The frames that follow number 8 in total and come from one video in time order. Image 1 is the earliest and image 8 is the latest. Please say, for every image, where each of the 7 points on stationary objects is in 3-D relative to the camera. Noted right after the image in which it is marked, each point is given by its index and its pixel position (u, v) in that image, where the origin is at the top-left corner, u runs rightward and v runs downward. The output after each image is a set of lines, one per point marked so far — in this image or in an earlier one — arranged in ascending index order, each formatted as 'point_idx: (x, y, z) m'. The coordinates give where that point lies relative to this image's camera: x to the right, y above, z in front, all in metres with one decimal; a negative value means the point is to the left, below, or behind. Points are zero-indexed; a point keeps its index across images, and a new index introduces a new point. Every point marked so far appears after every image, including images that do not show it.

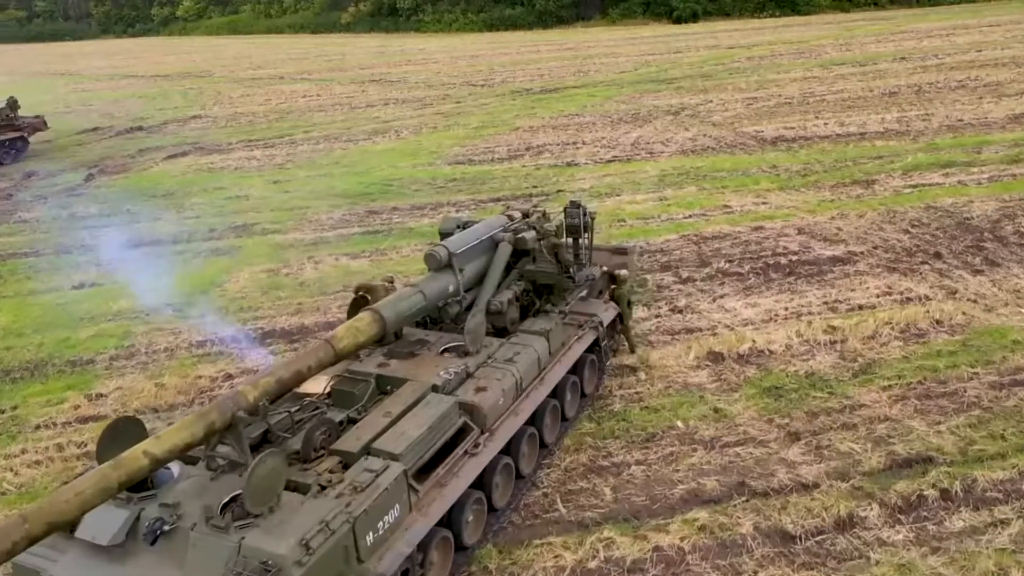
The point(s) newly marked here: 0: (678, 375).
0: (+2.3, -1.2, +11.3) m
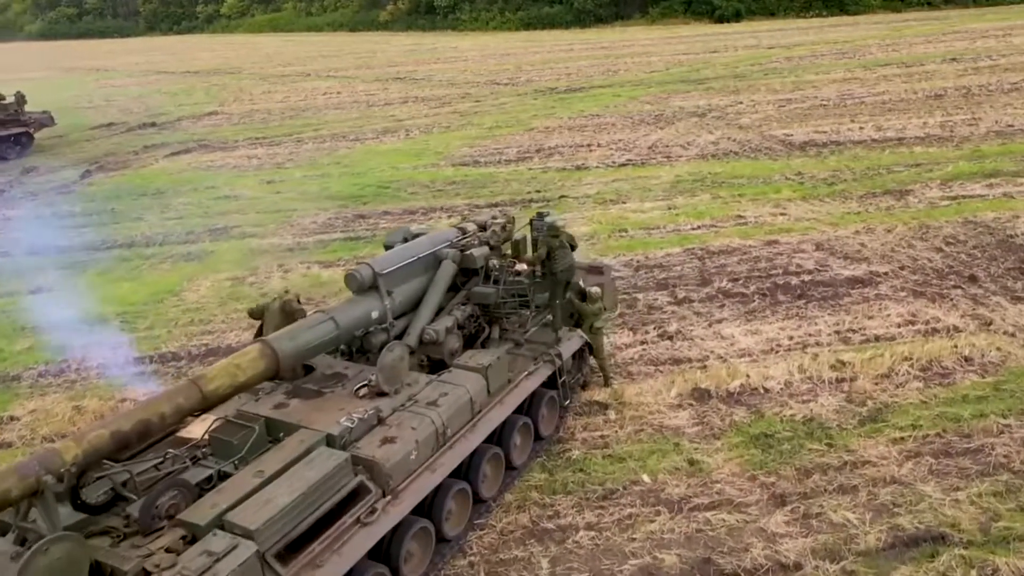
0: (+1.7, -1.5, +9.8) m
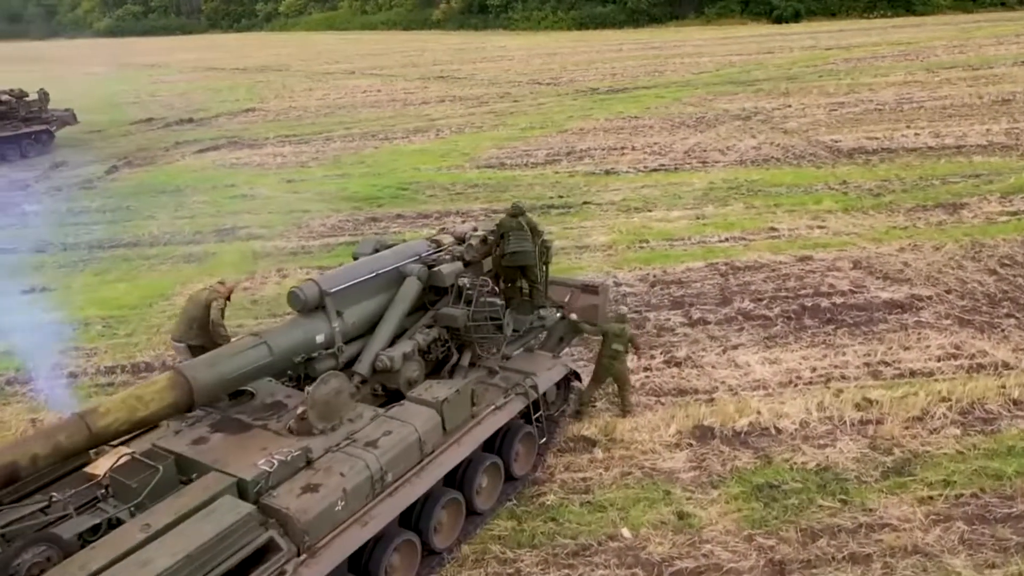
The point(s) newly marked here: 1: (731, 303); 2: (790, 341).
0: (+1.4, -1.8, +8.7) m
1: (+3.4, -0.2, +12.5) m
2: (+3.8, -0.7, +11.2) m
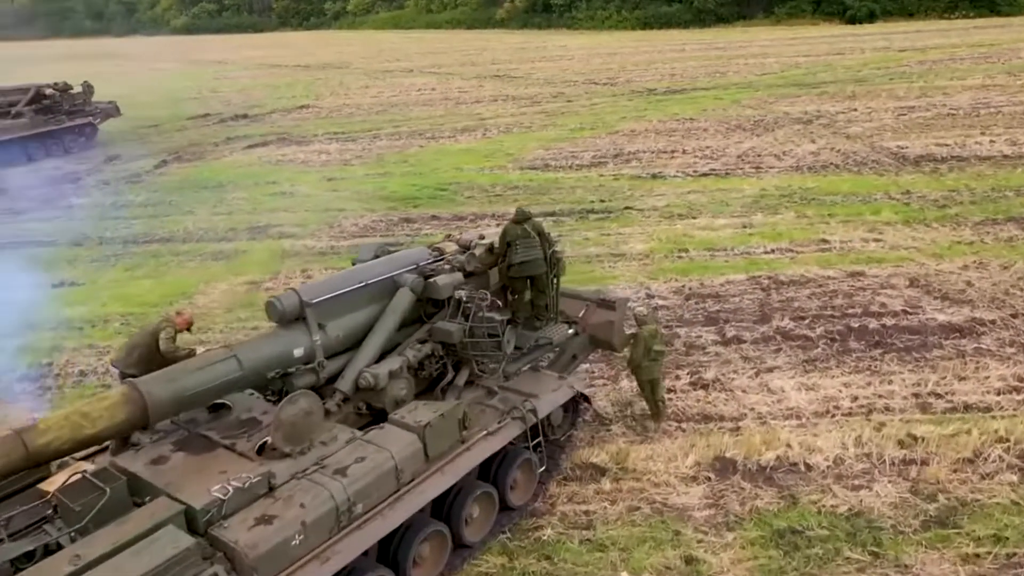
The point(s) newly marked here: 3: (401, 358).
0: (+1.4, -2.0, +8.0) m
1: (+3.7, -0.5, +11.6) m
2: (+4.0, -1.0, +10.3) m
3: (-1.0, -0.6, +7.2) m
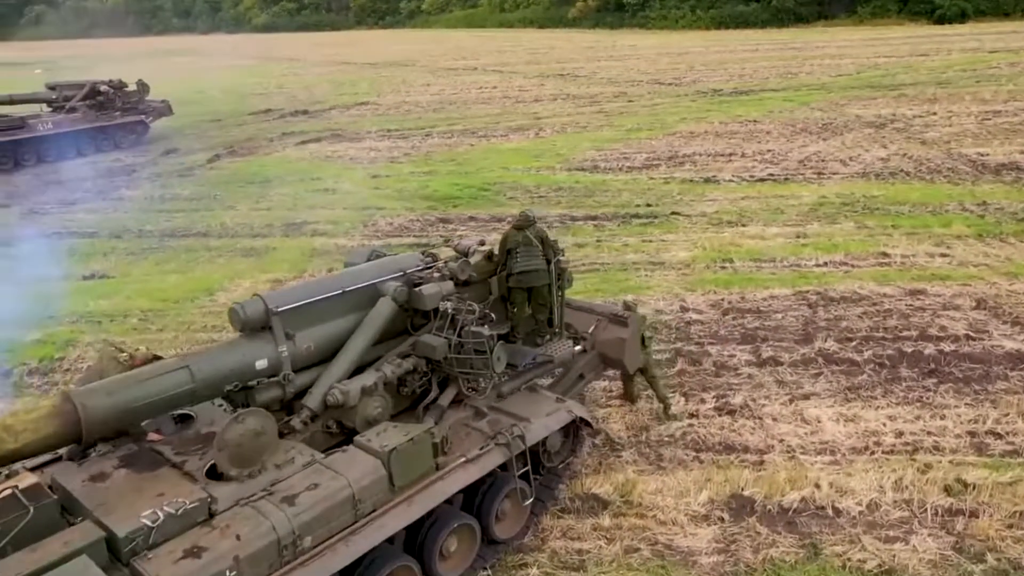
0: (+1.3, -2.1, +7.2) m
1: (+3.9, -0.7, +10.6) m
2: (+4.2, -1.2, +9.3) m
3: (-1.1, -0.7, +6.6) m
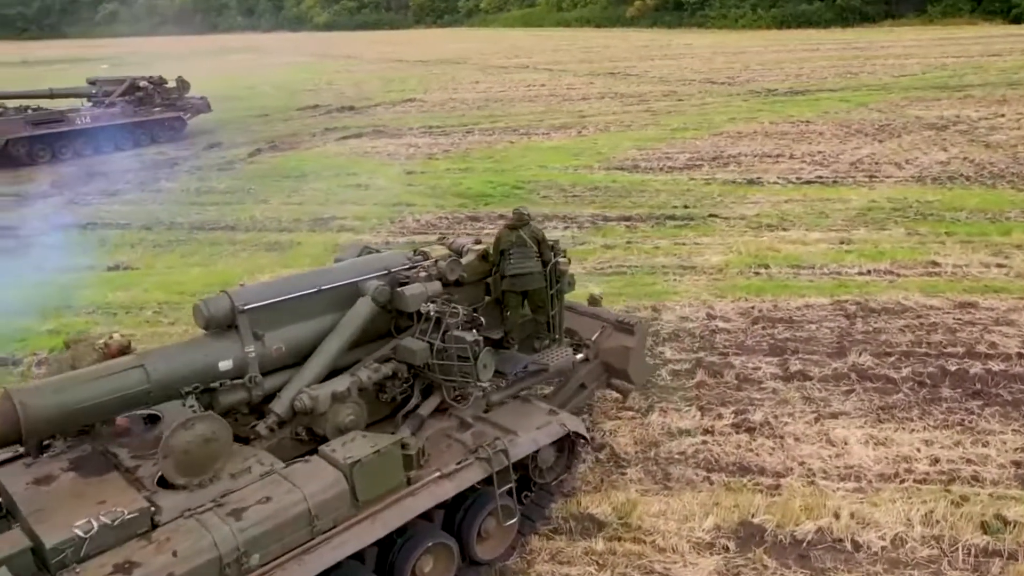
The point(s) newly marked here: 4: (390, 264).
0: (+1.2, -2.2, +6.6) m
1: (+4.0, -0.8, +9.8) m
2: (+4.2, -1.3, +8.5) m
3: (-1.2, -0.7, +6.2) m
4: (-1.0, +0.2, +6.7) m
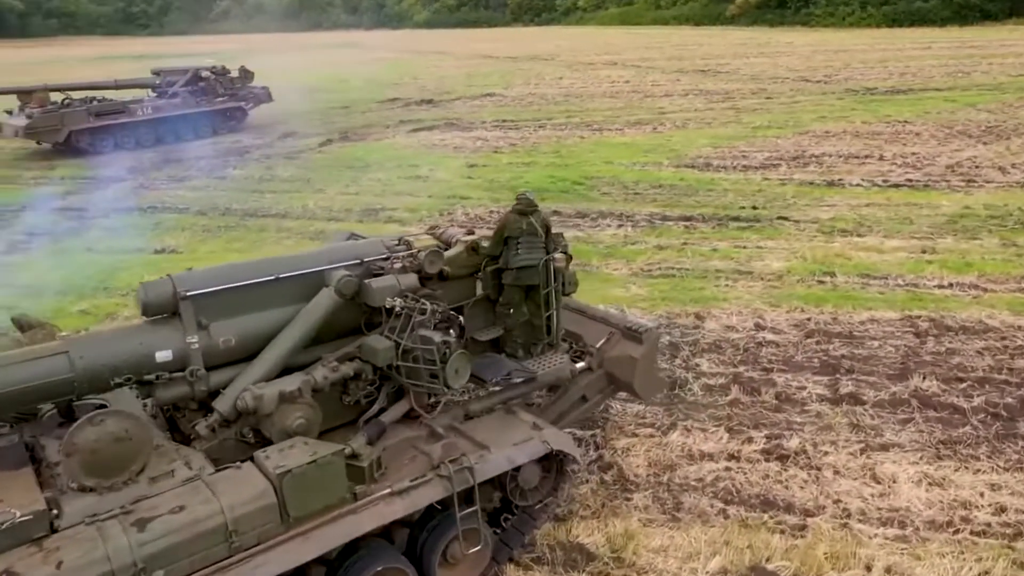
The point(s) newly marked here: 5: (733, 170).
0: (+1.0, -2.2, +5.7) m
1: (+4.2, -1.0, +8.6) m
2: (+4.2, -1.5, +7.3) m
3: (-1.4, -0.6, +5.6) m
4: (-1.1, +0.3, +6.1) m
5: (+5.1, +2.8, +18.9) m
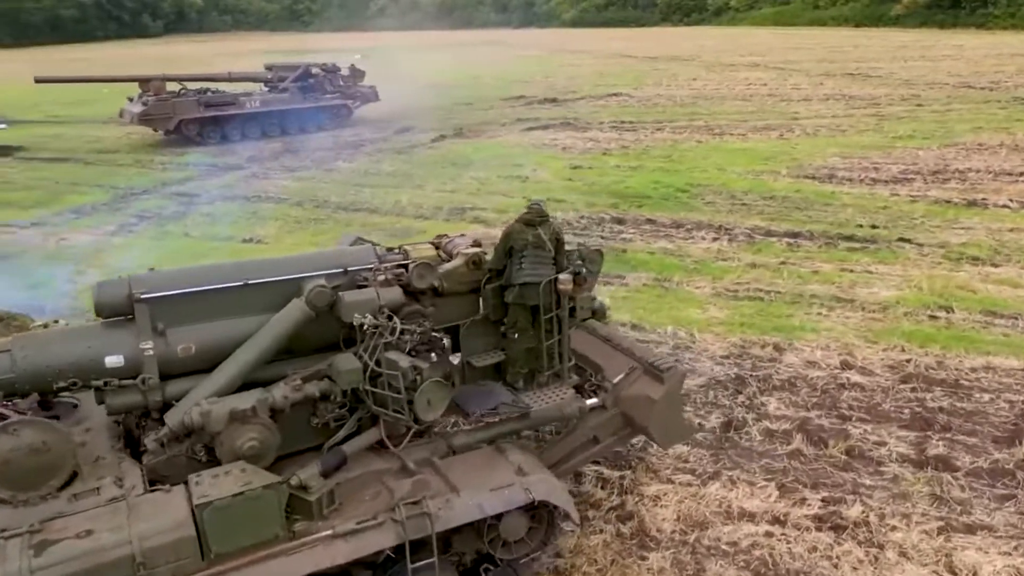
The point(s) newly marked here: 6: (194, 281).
0: (+0.8, -2.4, +4.9) m
1: (+4.5, -1.4, +7.2) m
2: (+4.2, -1.9, +5.9) m
3: (-1.5, -0.7, +5.1) m
4: (-1.1, +0.2, +5.6) m
5: (+7.3, +2.2, +17.1) m
6: (-2.0, +0.1, +5.2) m
